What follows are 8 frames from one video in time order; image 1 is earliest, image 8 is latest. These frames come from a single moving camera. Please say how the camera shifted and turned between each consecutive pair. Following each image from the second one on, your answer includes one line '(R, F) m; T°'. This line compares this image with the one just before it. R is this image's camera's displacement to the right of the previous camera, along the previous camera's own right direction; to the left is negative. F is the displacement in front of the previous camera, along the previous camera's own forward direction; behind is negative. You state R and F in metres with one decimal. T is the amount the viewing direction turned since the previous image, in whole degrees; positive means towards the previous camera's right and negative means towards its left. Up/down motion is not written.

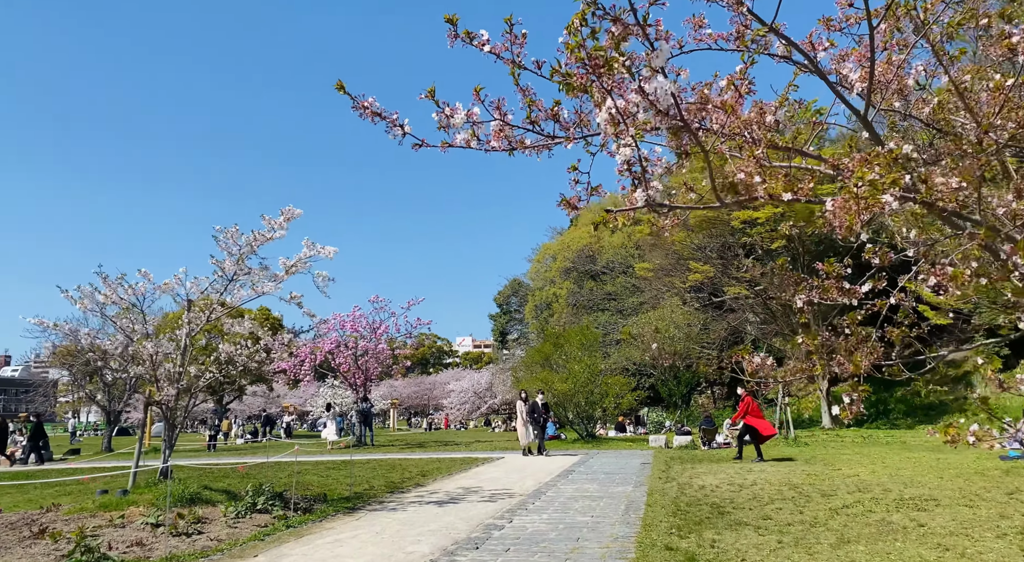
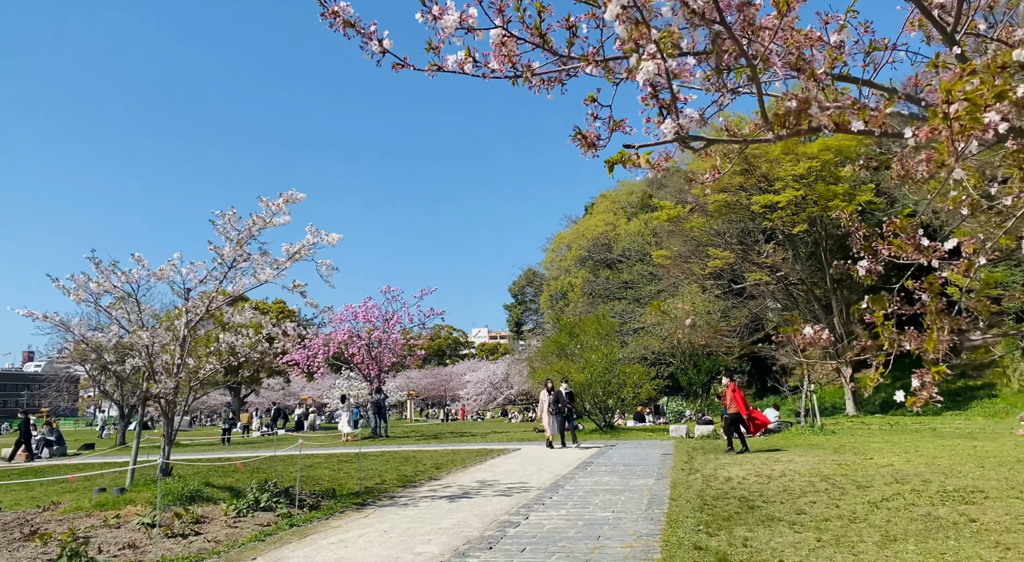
(0.0, +0.5) m; -1°
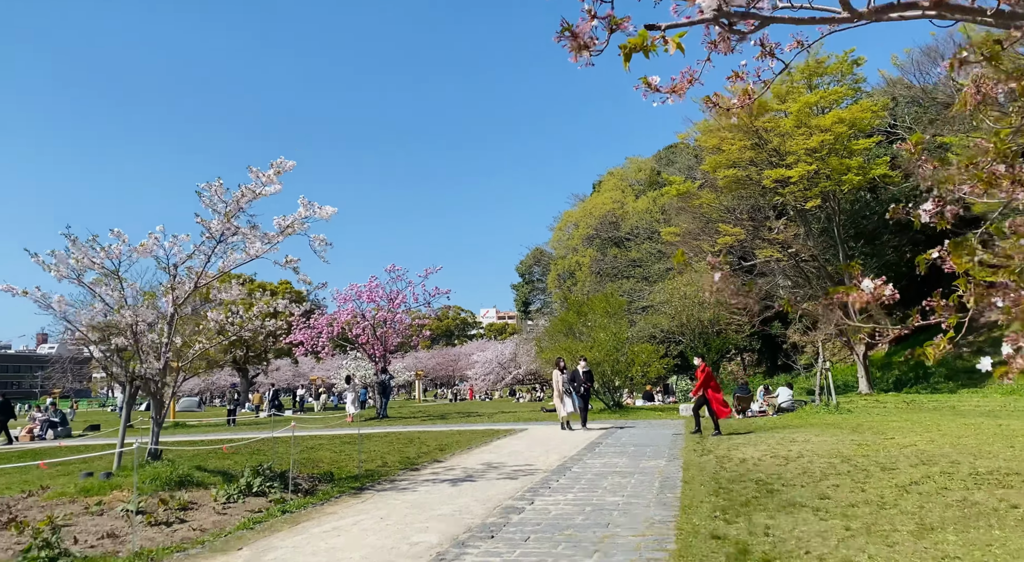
(0.0, +0.4) m; -1°
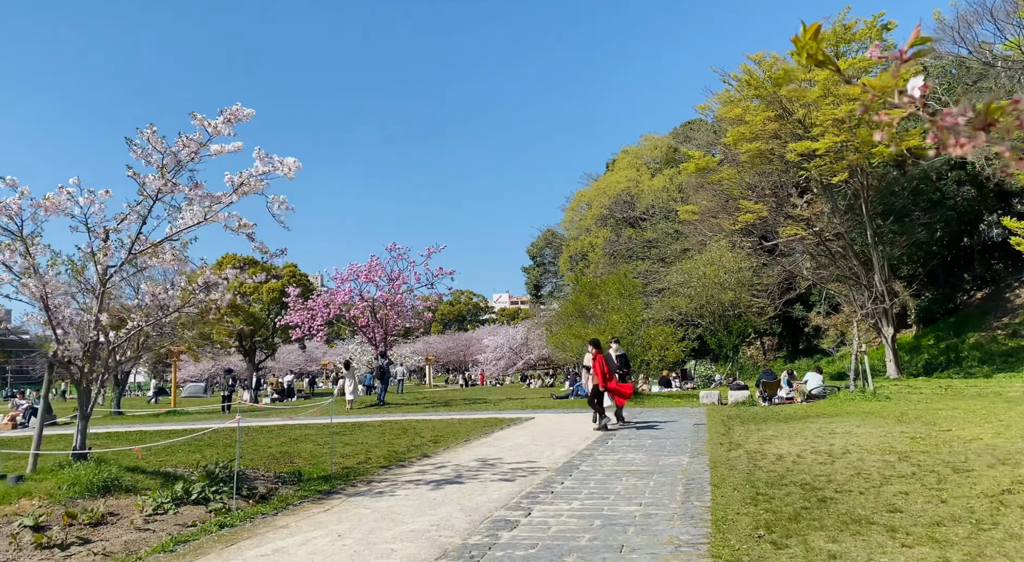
(+0.2, +1.3) m; -1°
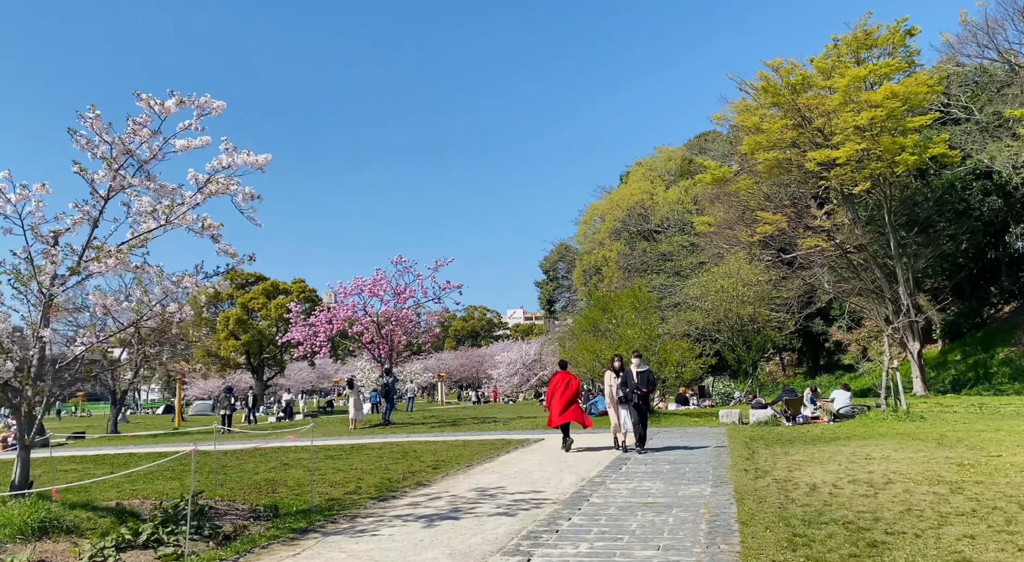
(+0.1, +0.8) m; -1°
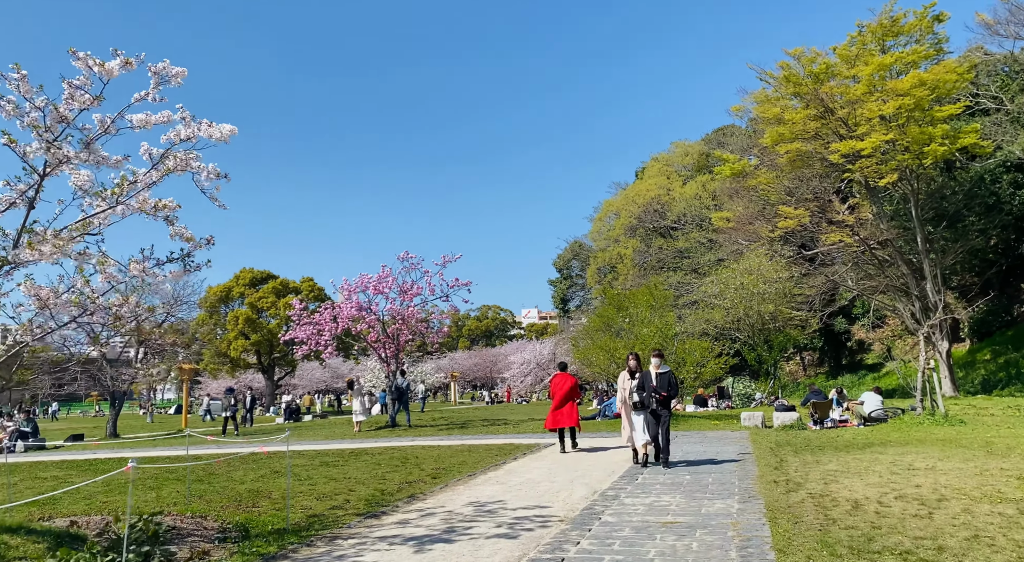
(+0.1, +0.8) m; -1°
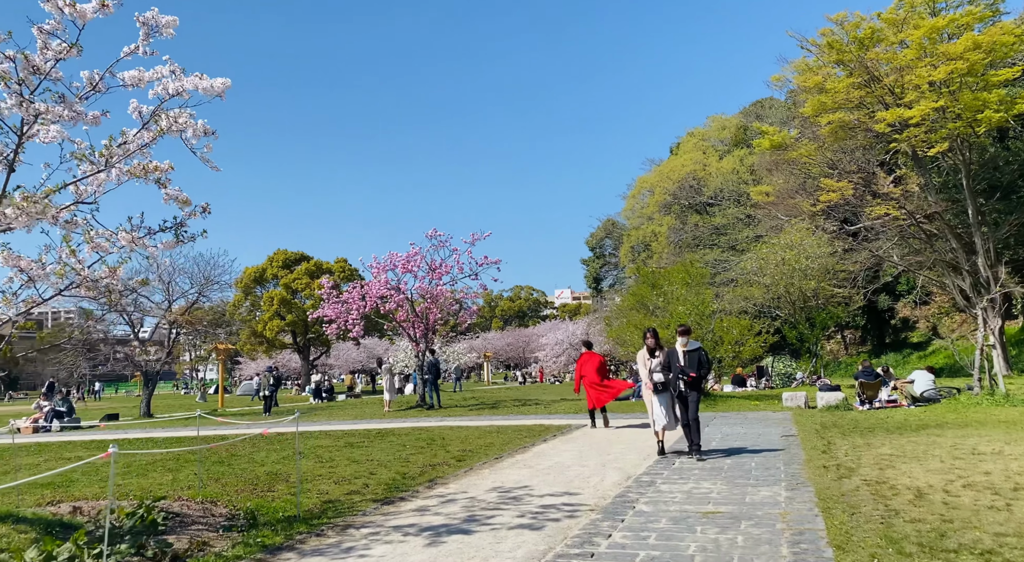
(+0.1, +0.5) m; -3°
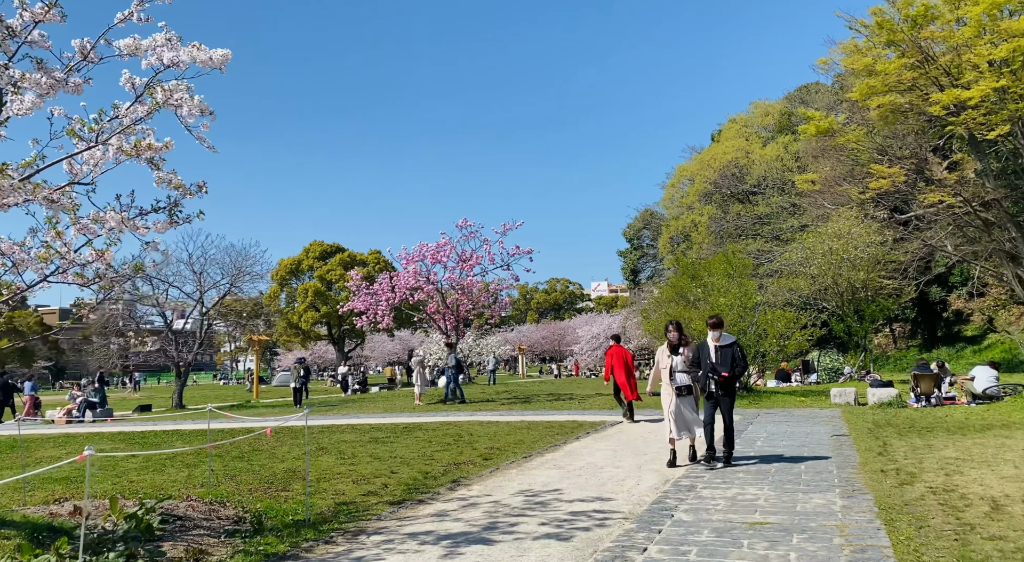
(+0.1, +0.5) m; -3°
